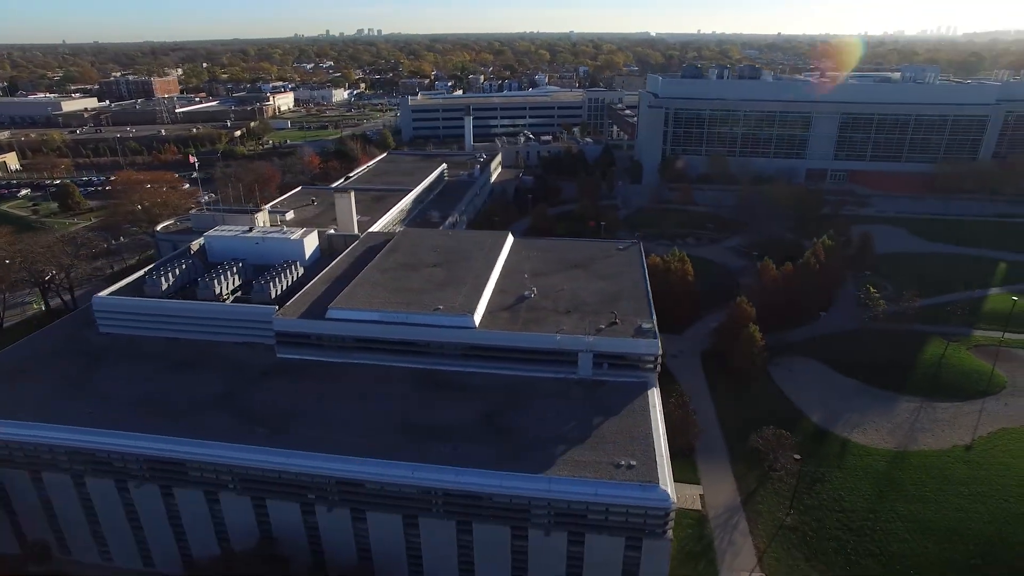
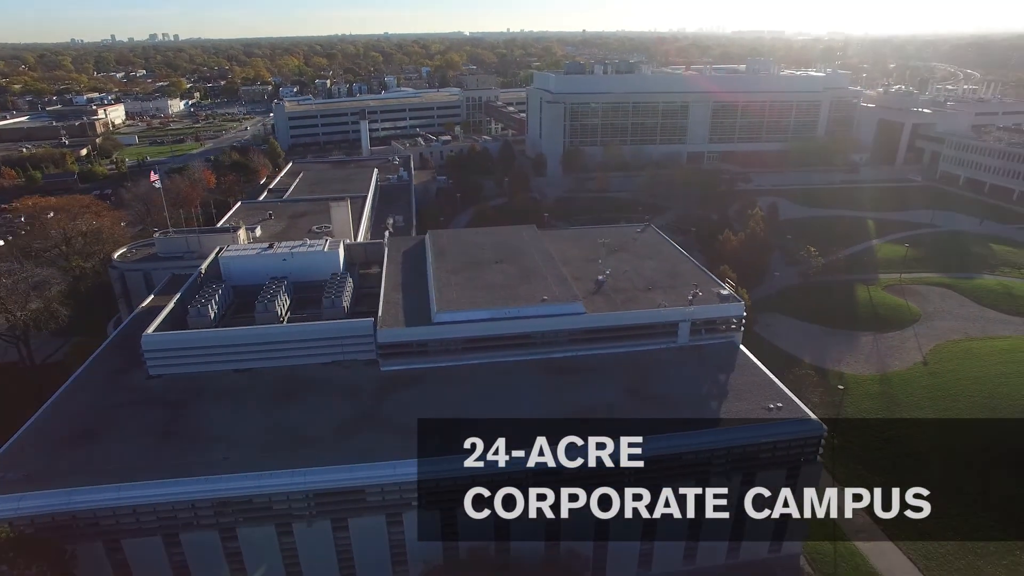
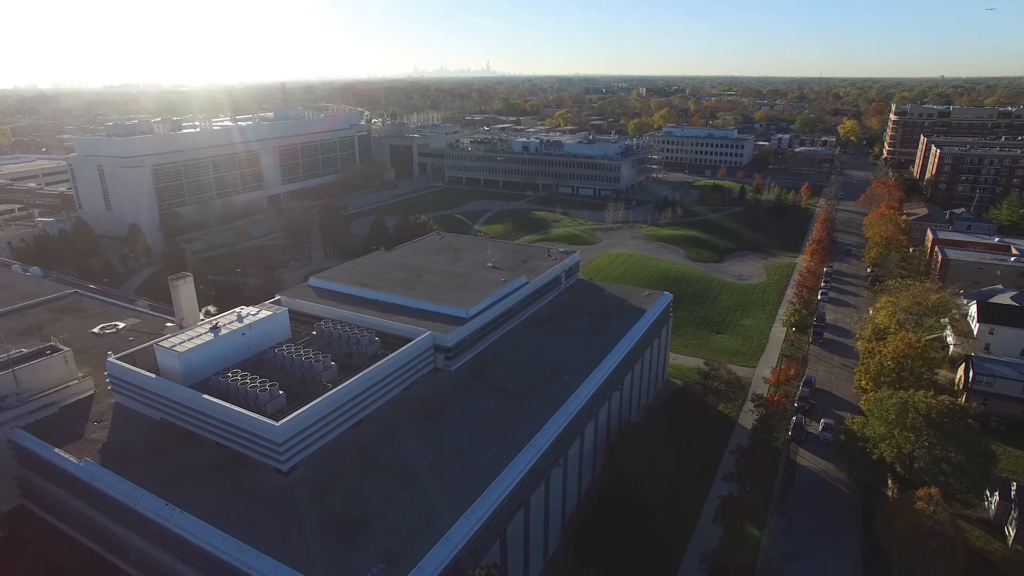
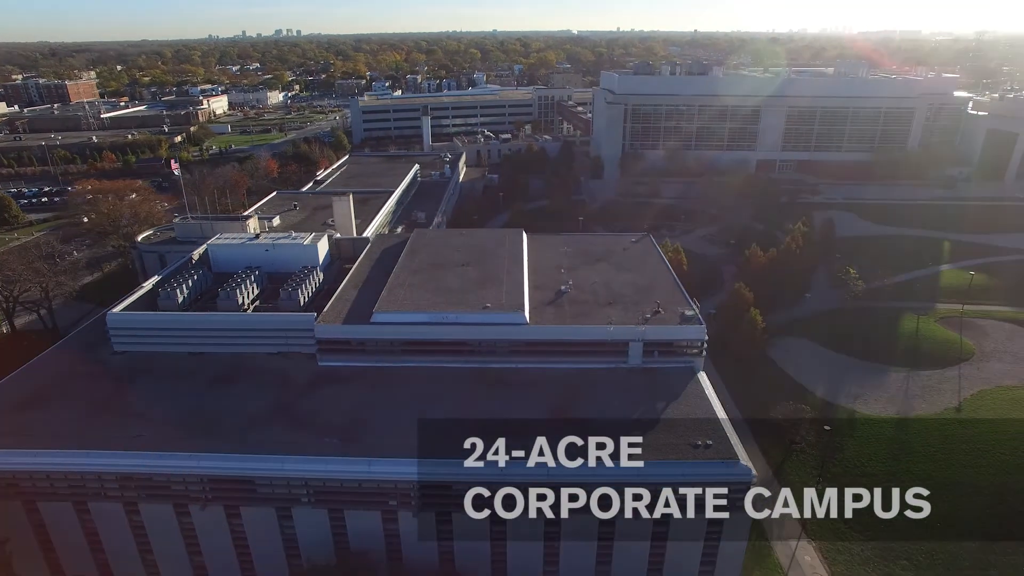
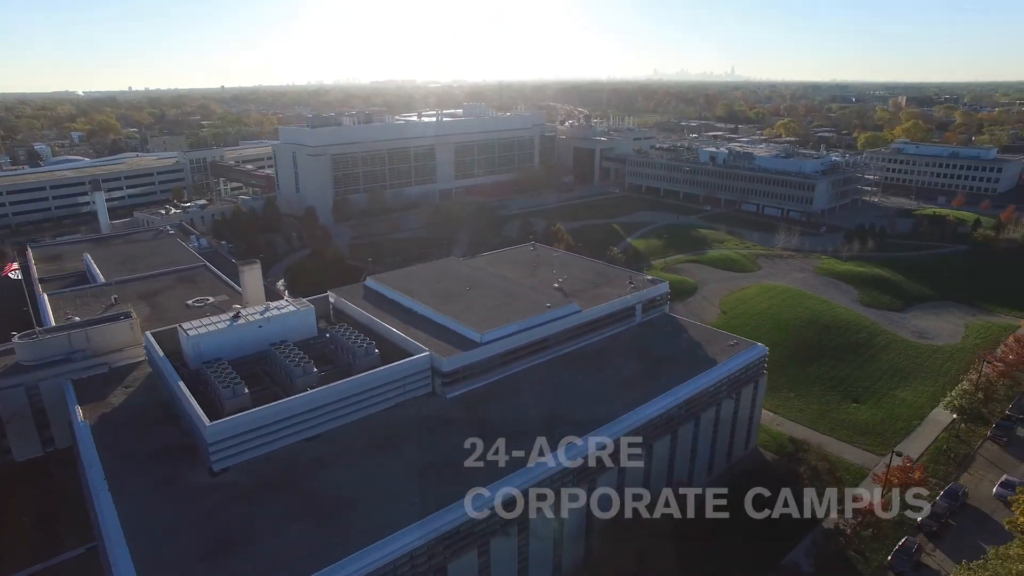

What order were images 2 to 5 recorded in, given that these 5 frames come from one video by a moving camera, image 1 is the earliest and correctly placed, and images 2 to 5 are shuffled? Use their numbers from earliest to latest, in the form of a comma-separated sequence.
4, 2, 5, 3
